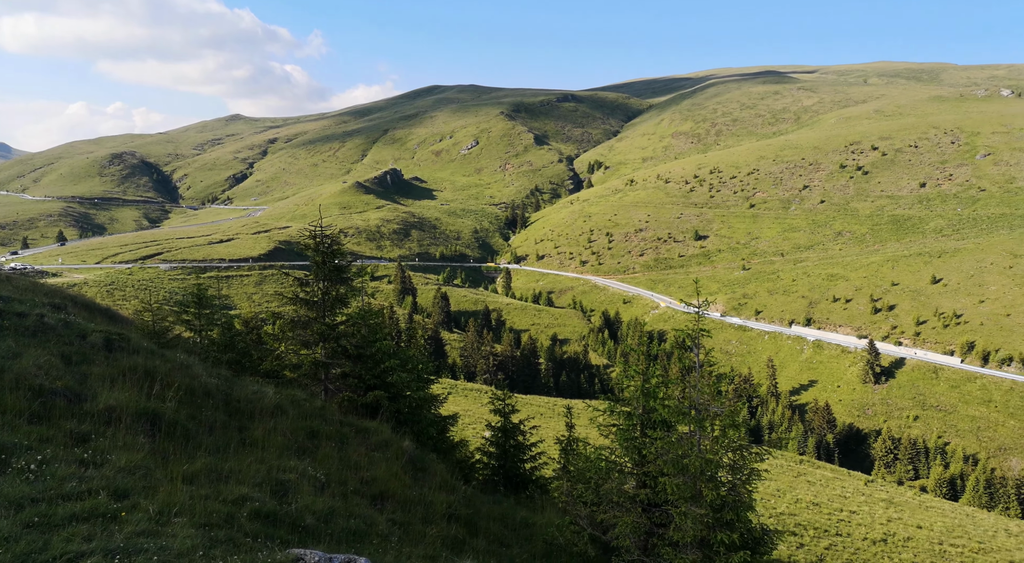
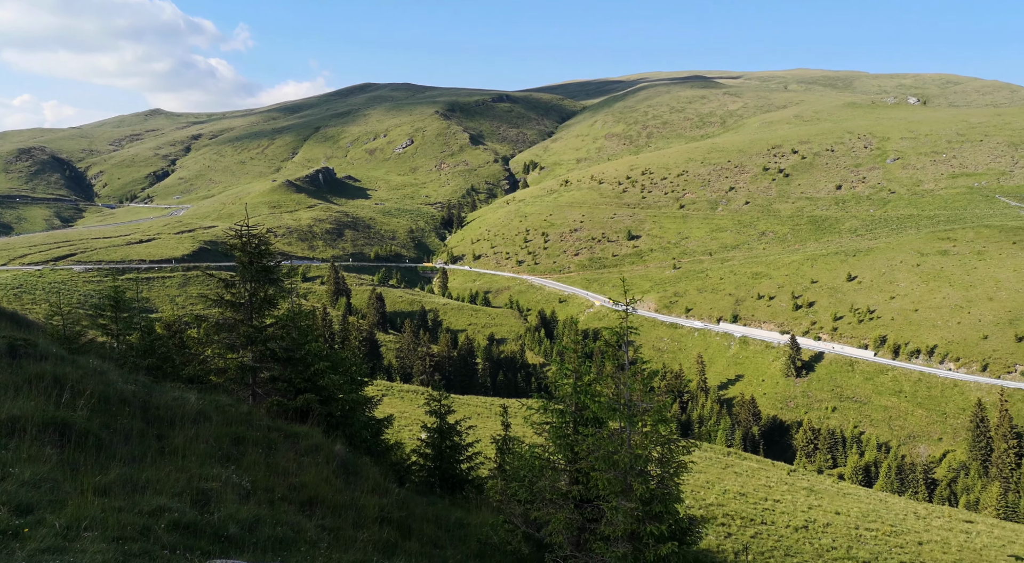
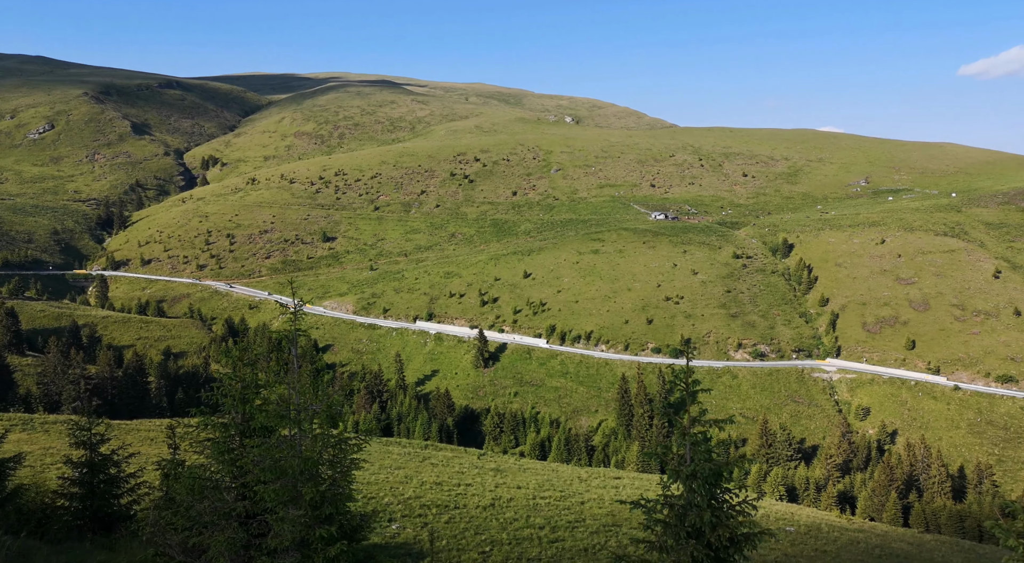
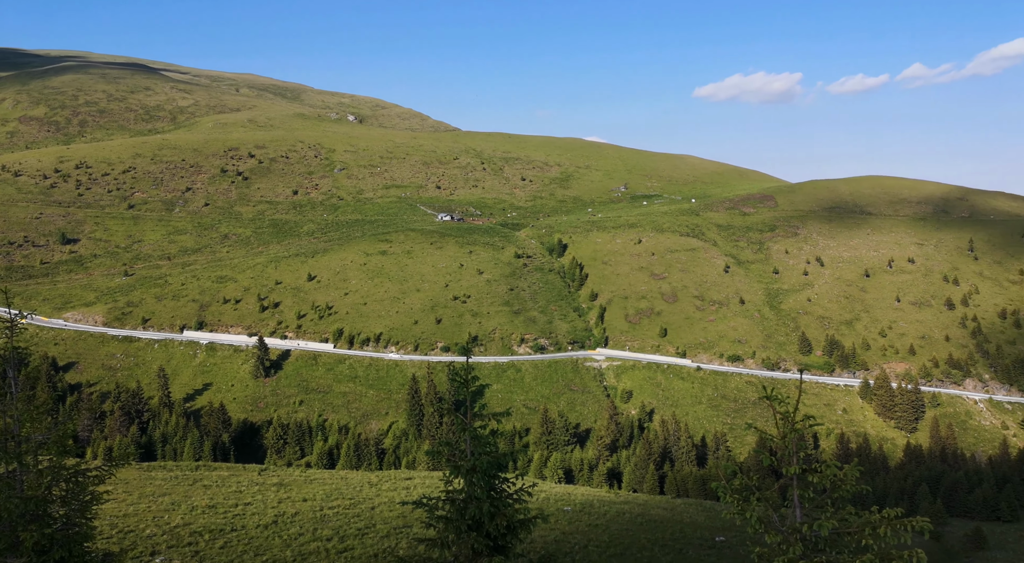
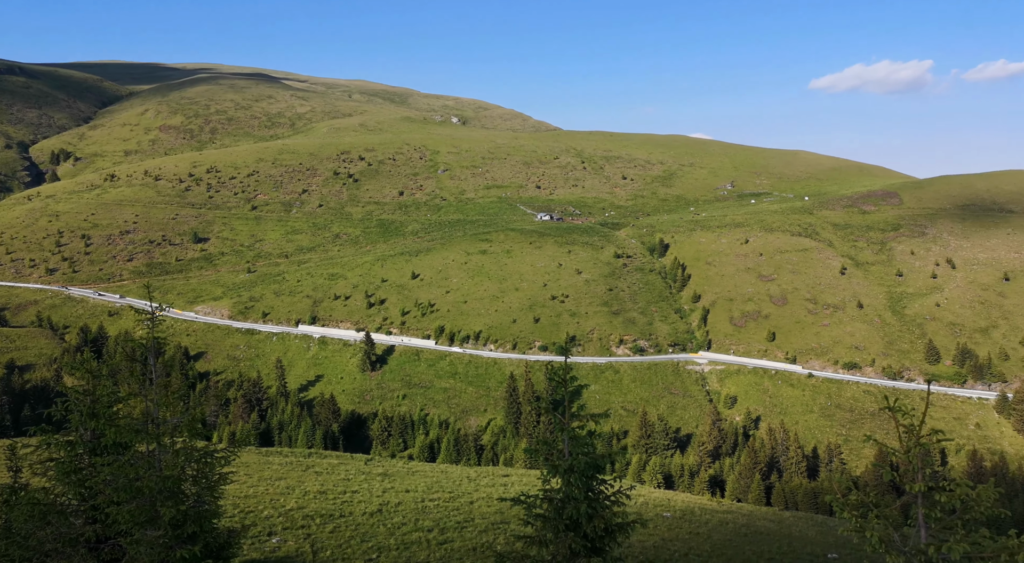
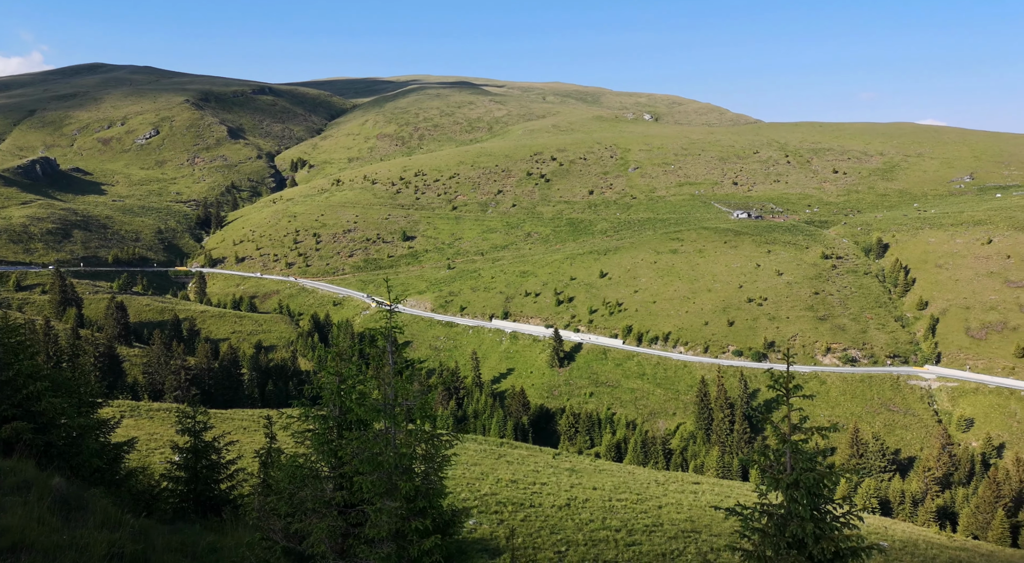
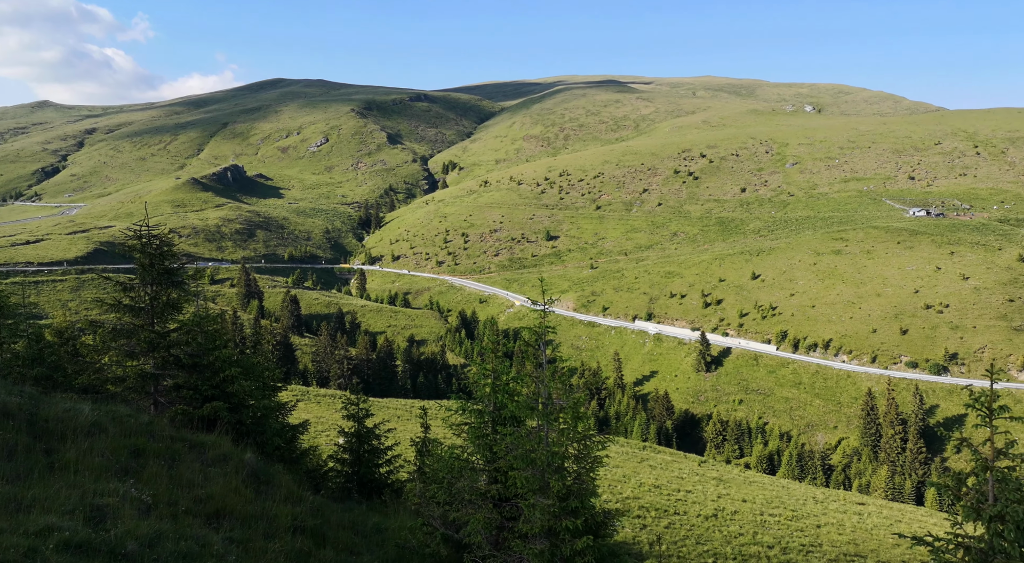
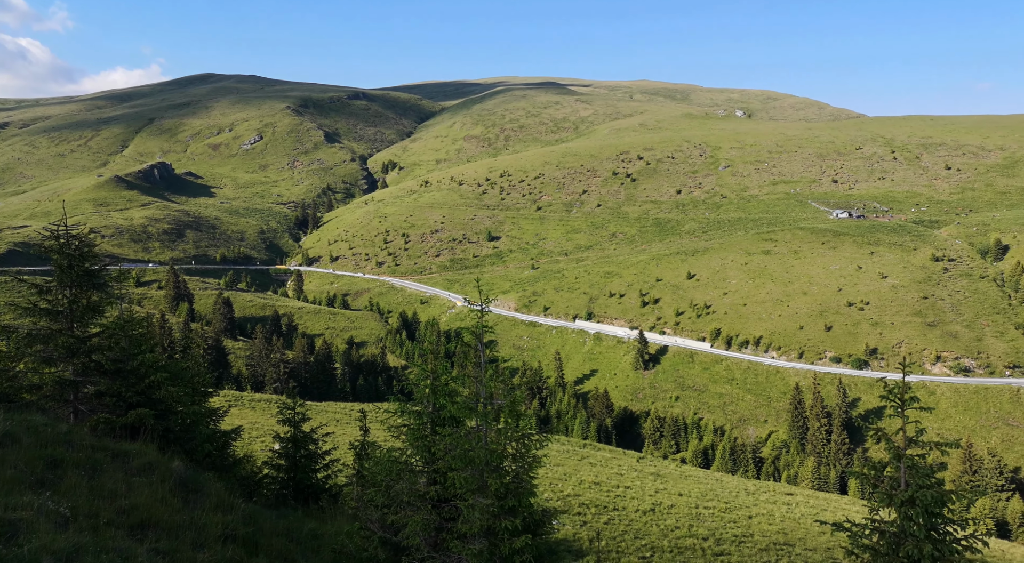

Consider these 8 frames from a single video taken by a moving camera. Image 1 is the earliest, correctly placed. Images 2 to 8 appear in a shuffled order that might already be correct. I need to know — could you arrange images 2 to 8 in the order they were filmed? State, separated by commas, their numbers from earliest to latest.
2, 7, 8, 6, 3, 5, 4
